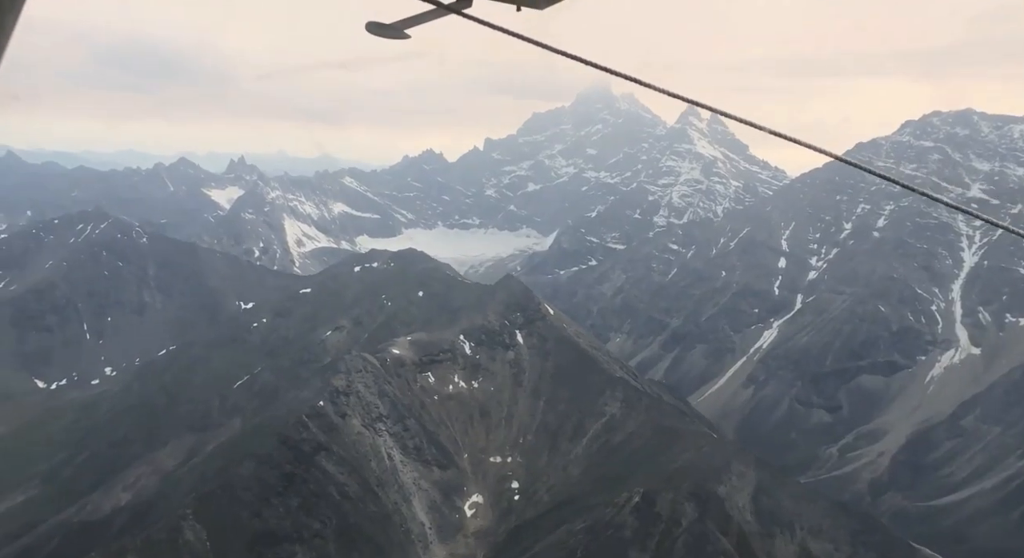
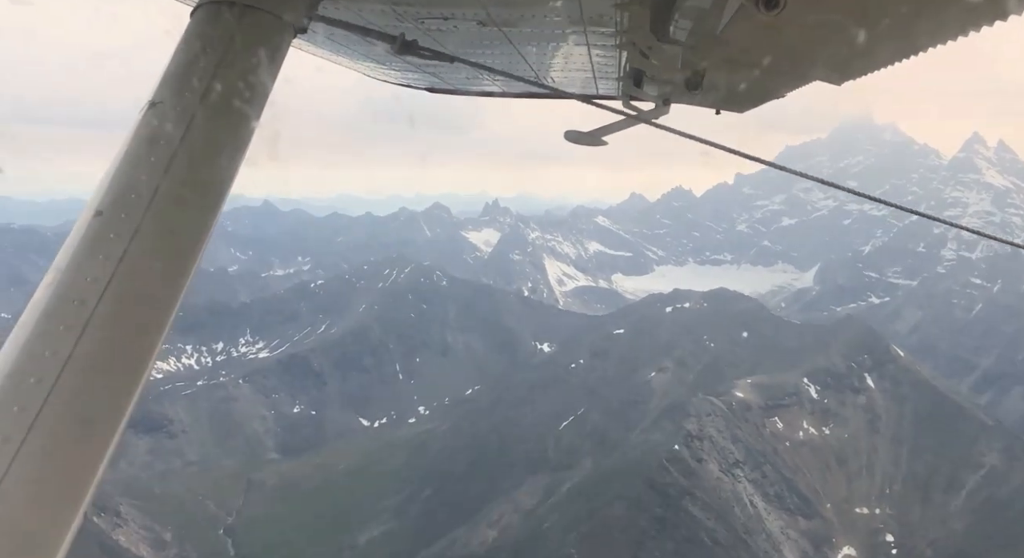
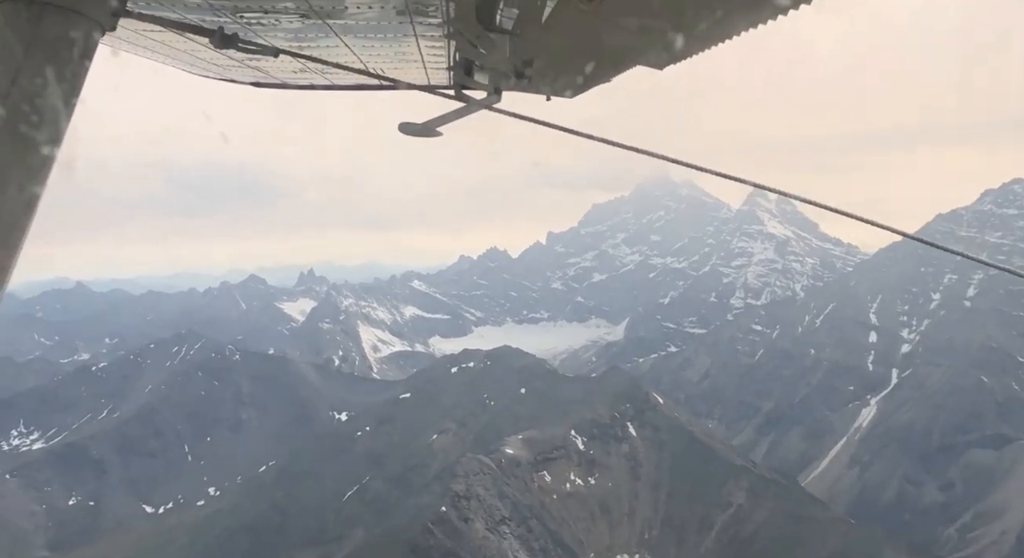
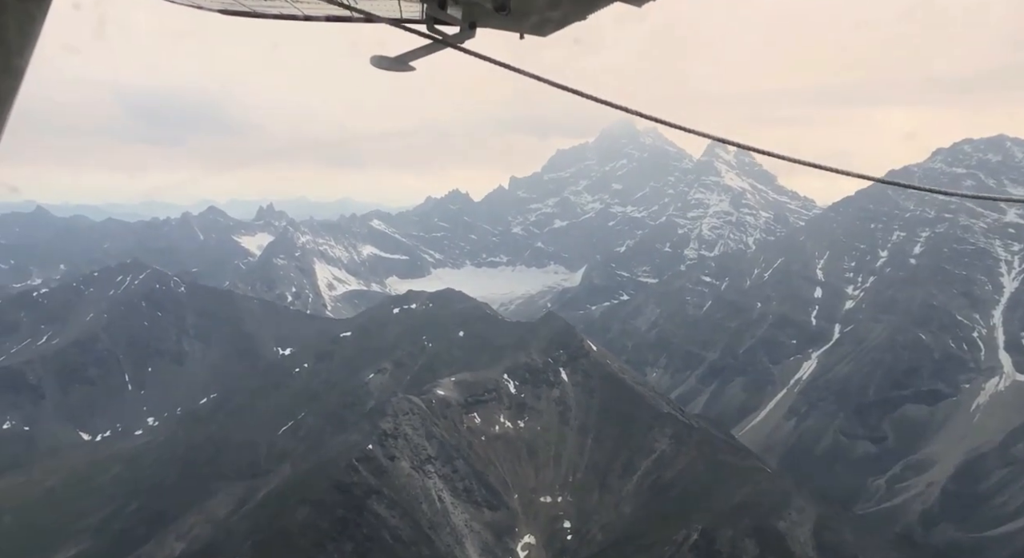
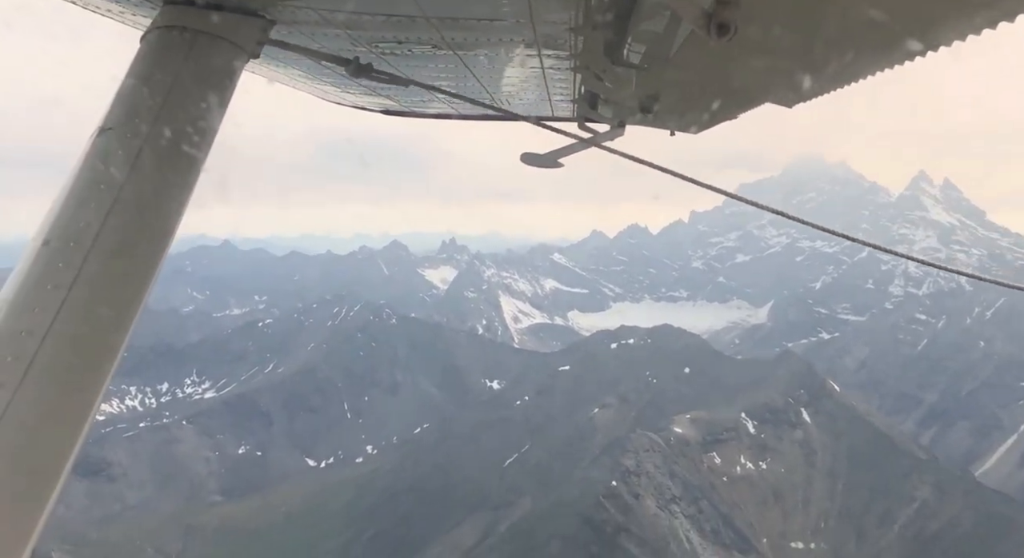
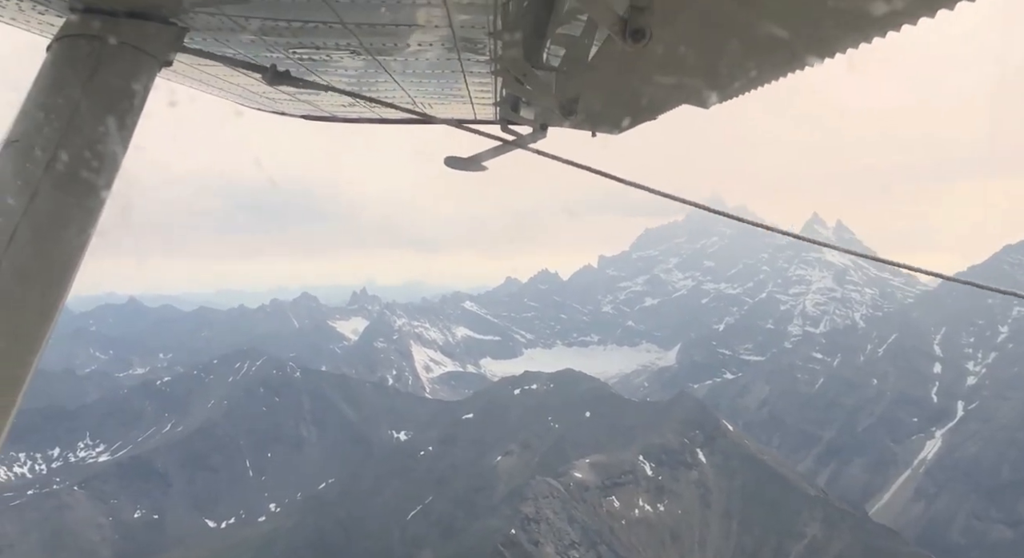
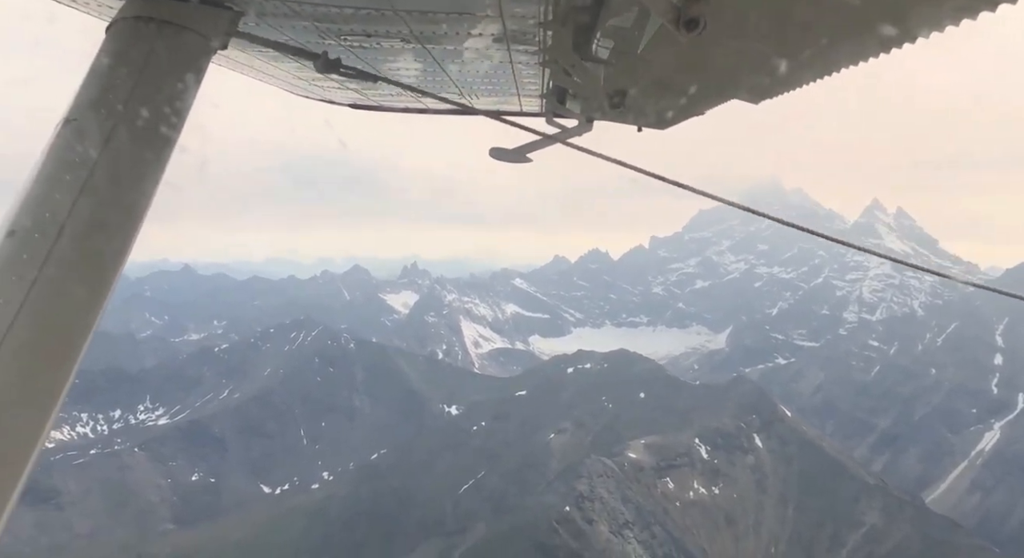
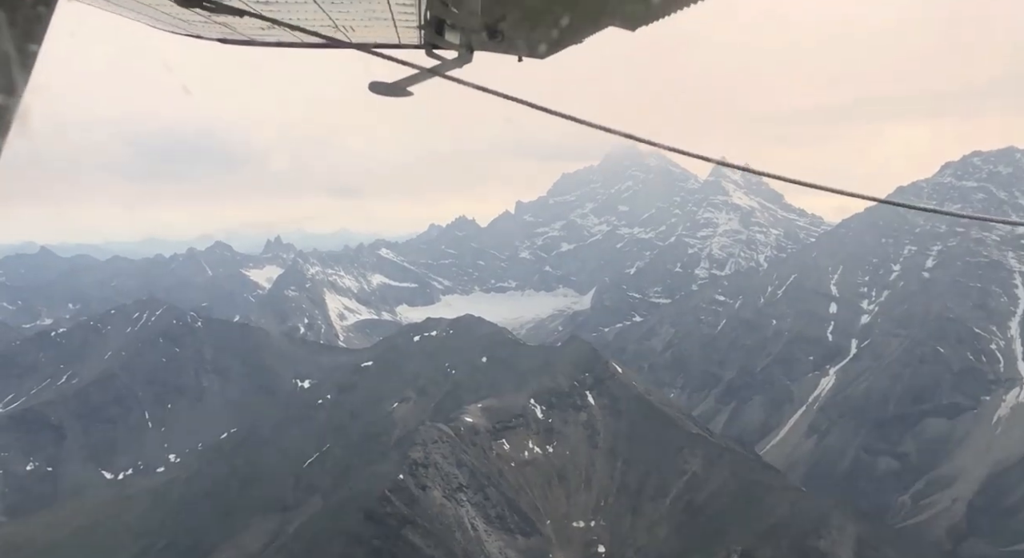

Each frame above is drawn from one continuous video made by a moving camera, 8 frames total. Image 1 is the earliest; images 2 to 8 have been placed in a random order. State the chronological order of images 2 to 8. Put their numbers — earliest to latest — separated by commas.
4, 8, 3, 6, 7, 5, 2
